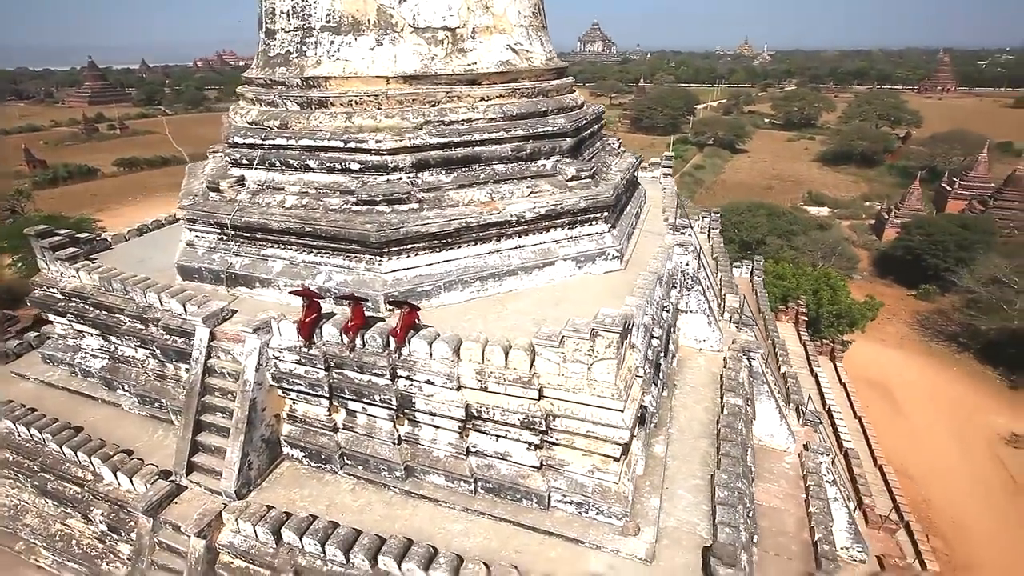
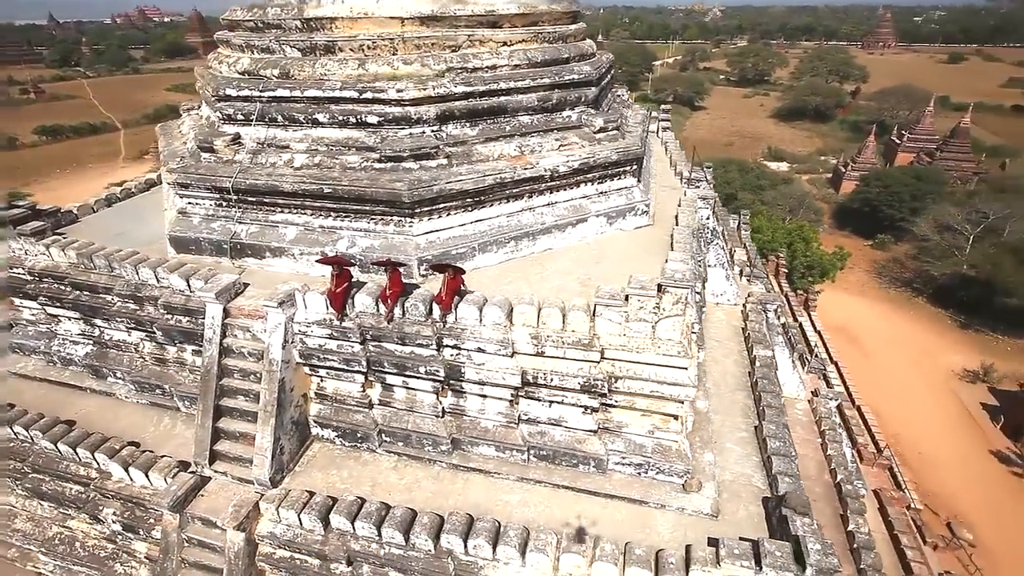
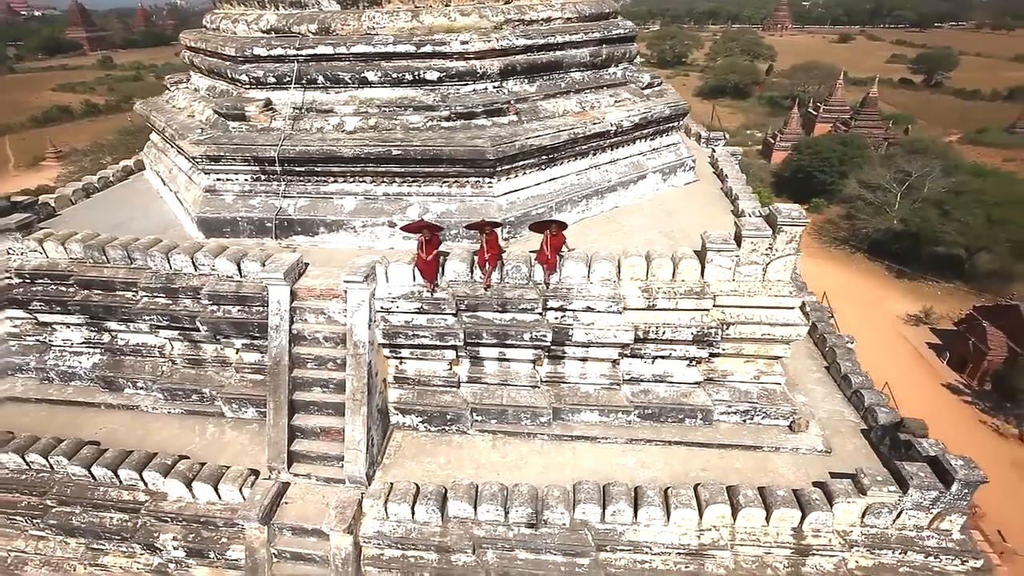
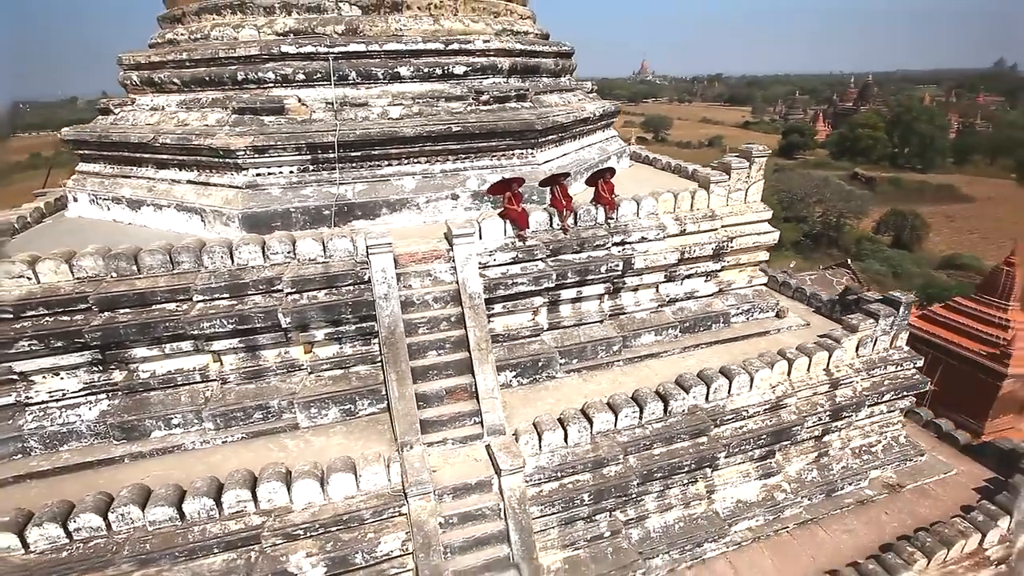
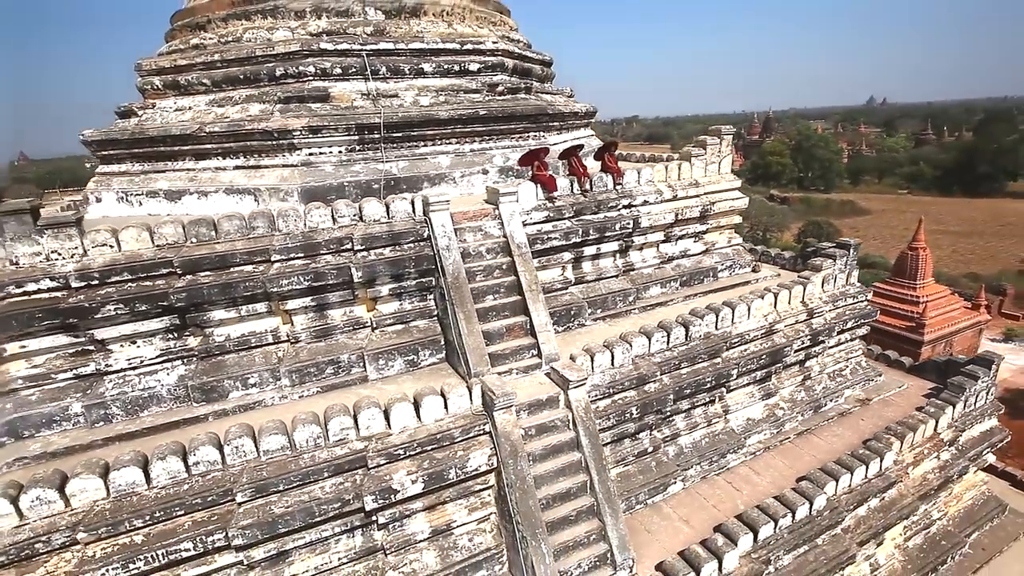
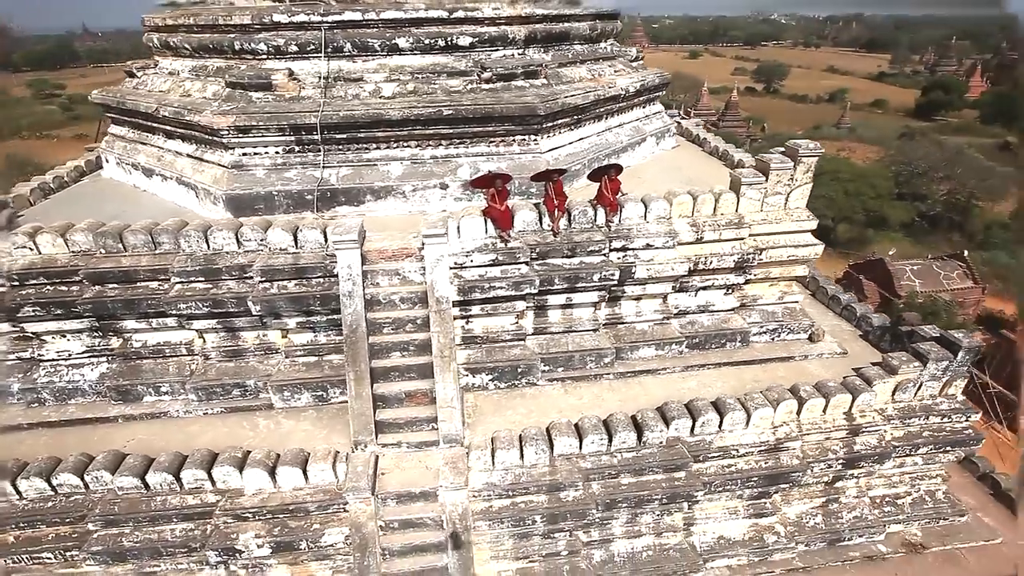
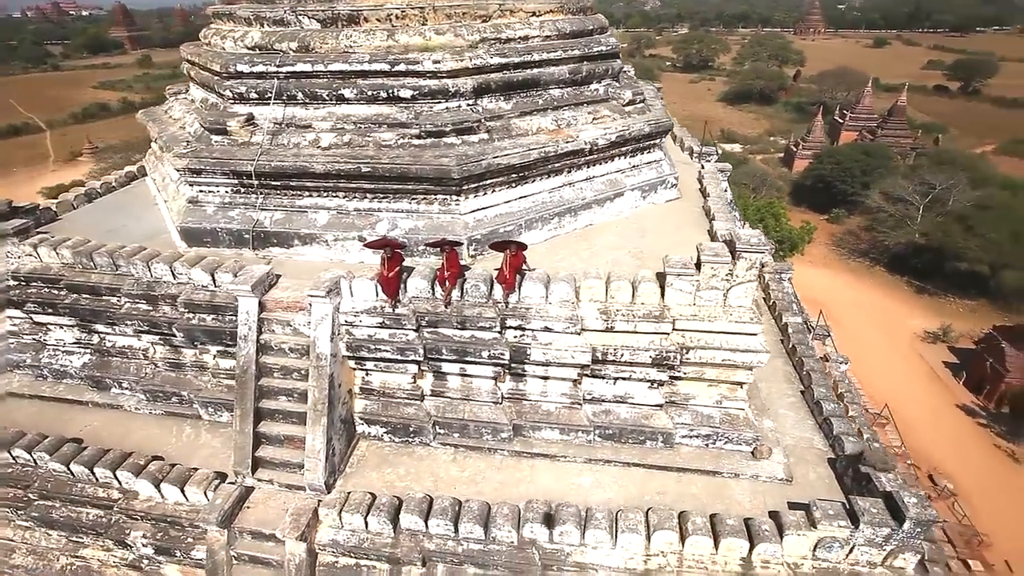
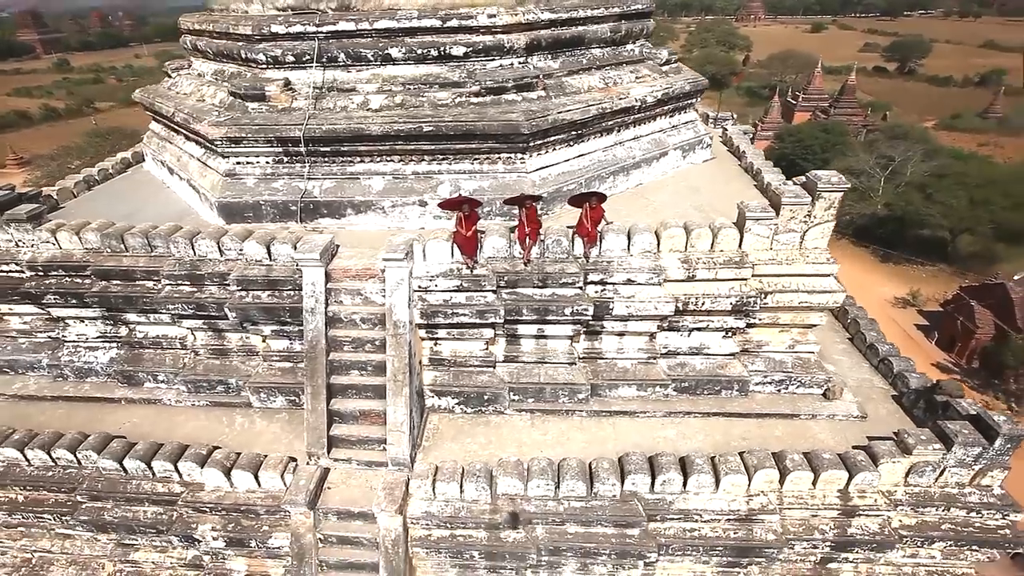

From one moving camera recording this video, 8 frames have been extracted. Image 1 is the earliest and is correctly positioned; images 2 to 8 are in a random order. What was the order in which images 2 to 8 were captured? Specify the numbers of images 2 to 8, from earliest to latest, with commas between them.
2, 7, 3, 8, 6, 4, 5
